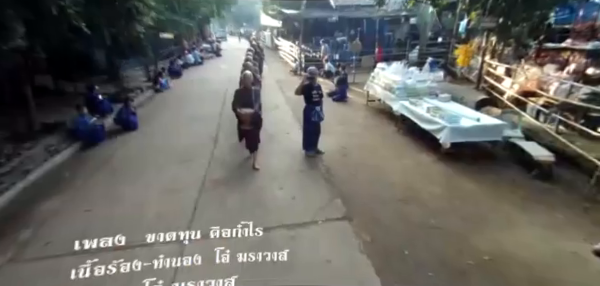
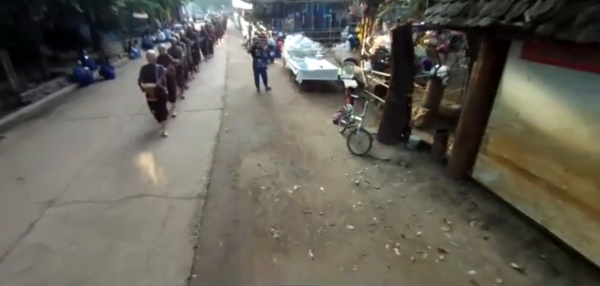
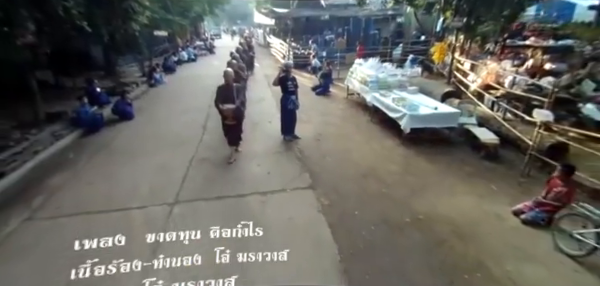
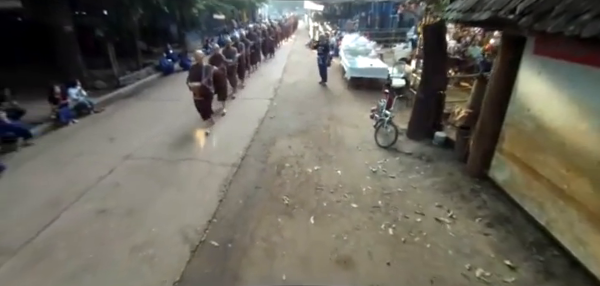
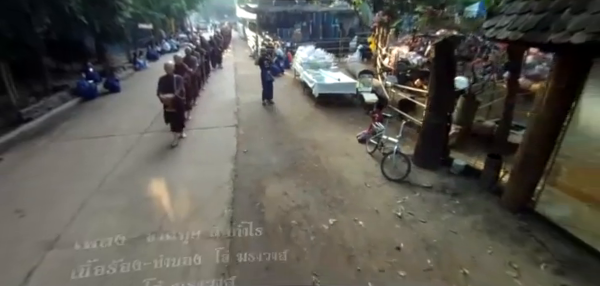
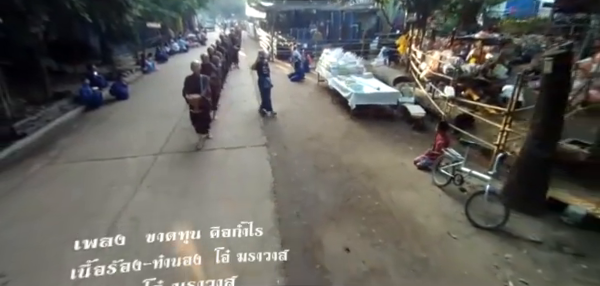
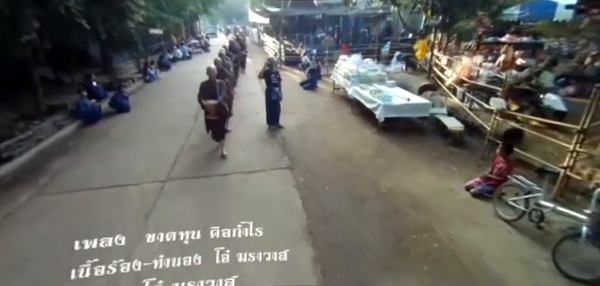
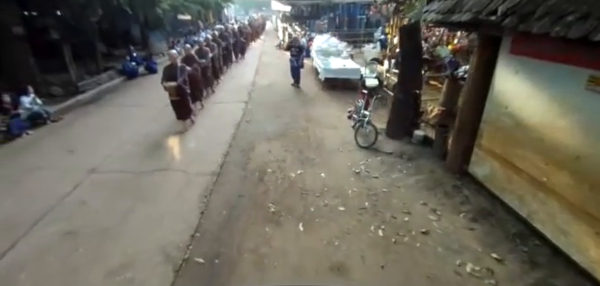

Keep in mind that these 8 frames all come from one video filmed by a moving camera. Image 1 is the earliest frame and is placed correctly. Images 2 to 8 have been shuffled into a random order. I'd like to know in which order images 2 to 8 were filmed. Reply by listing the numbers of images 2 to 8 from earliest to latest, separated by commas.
3, 7, 6, 5, 2, 8, 4
